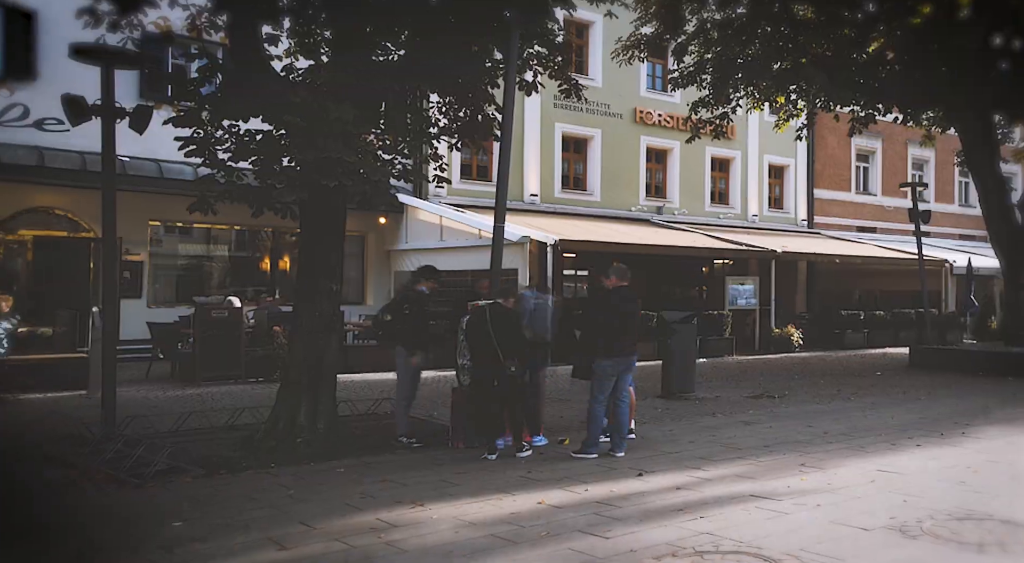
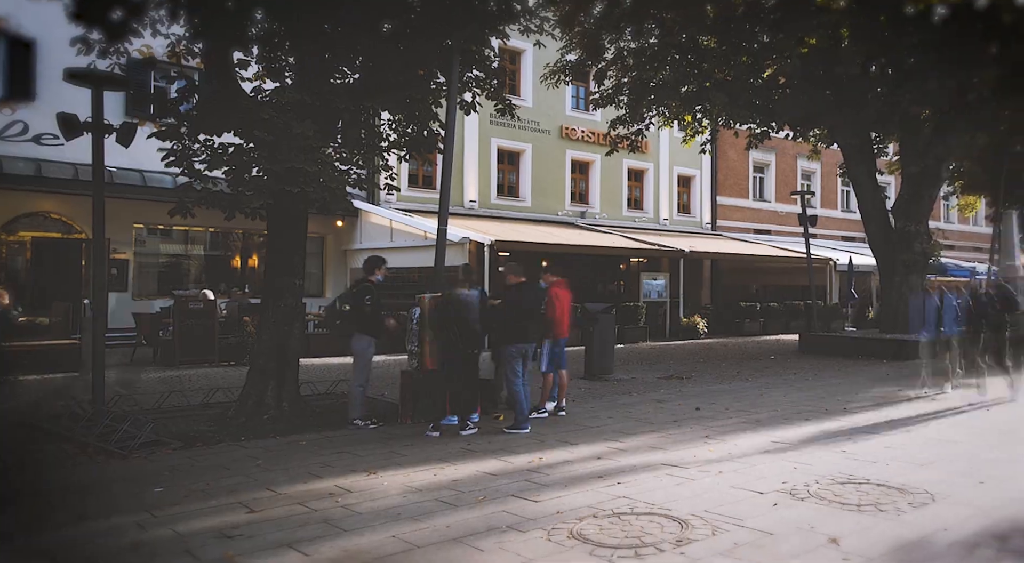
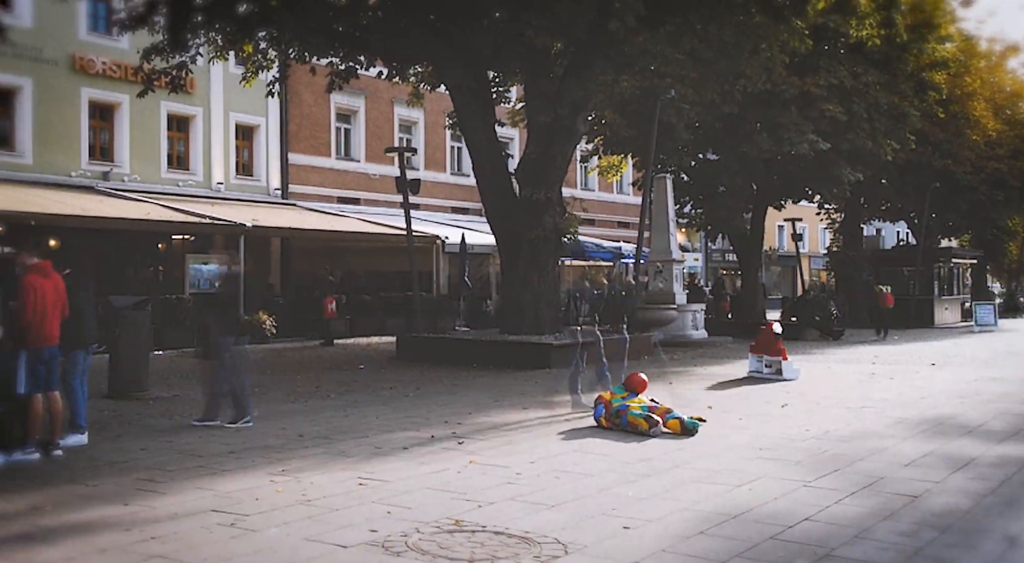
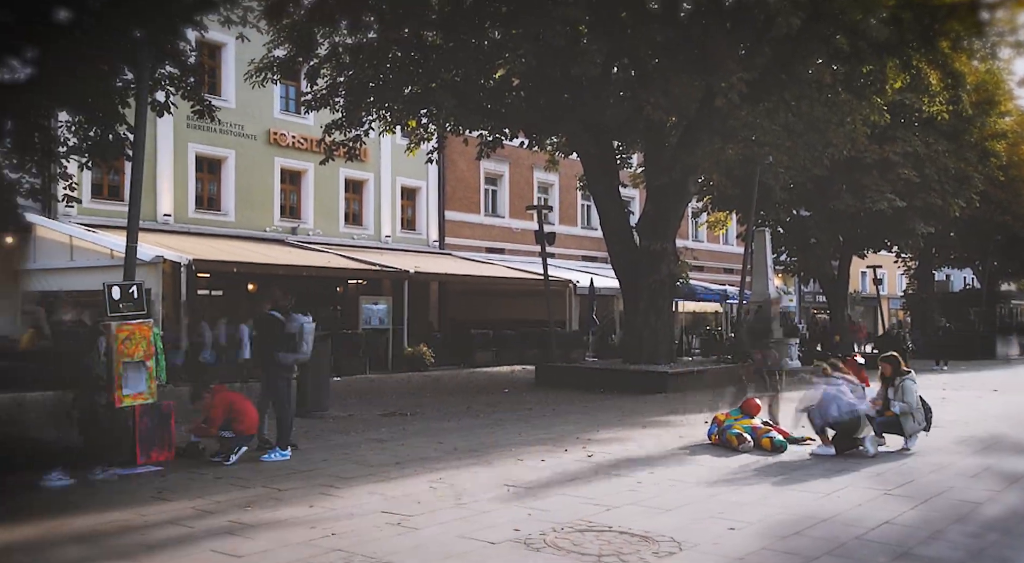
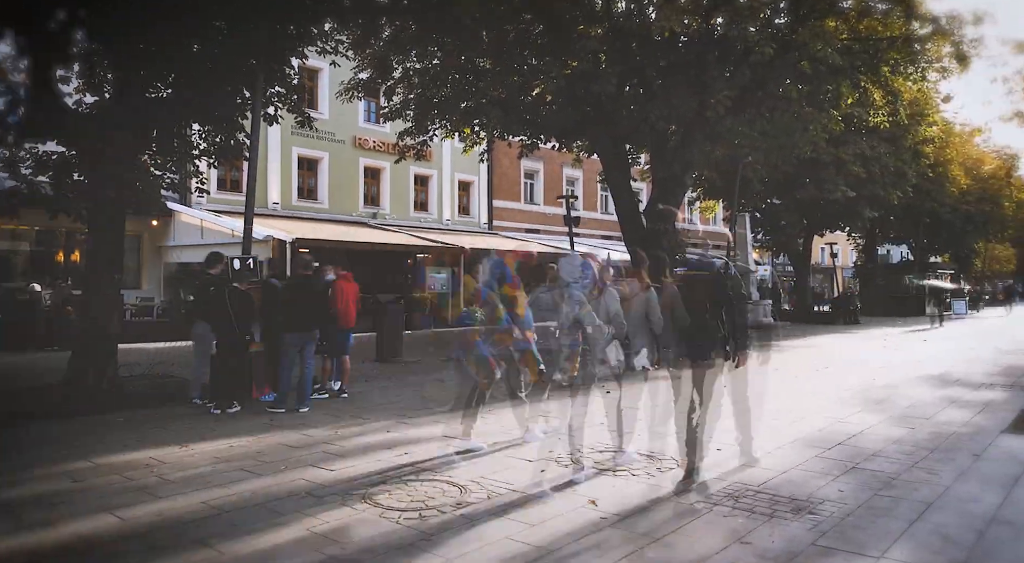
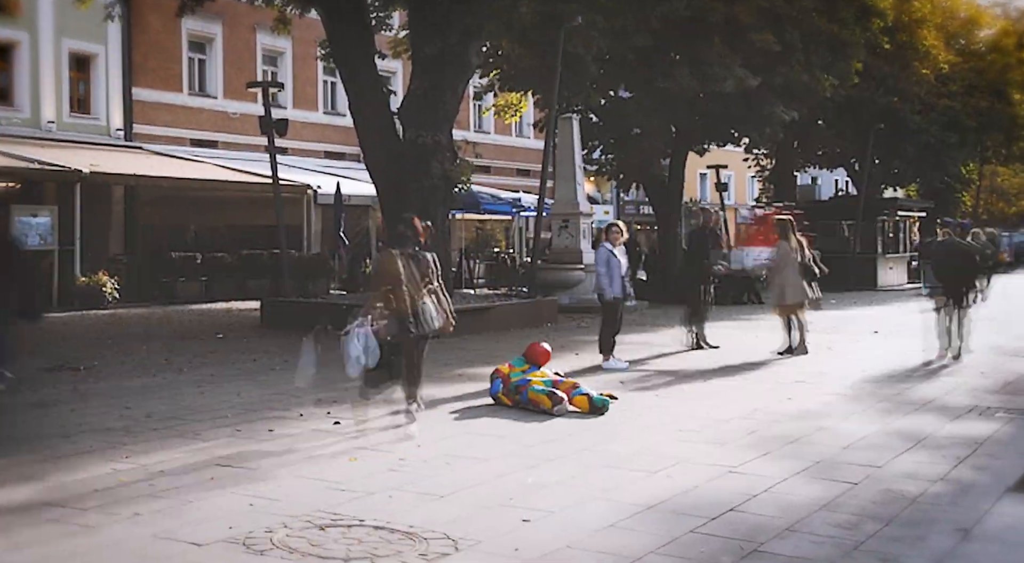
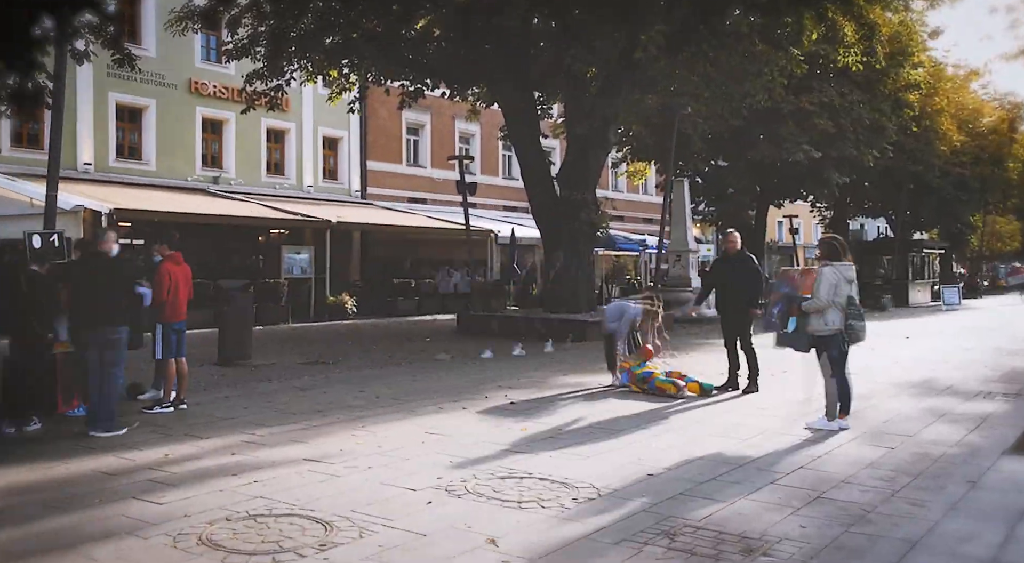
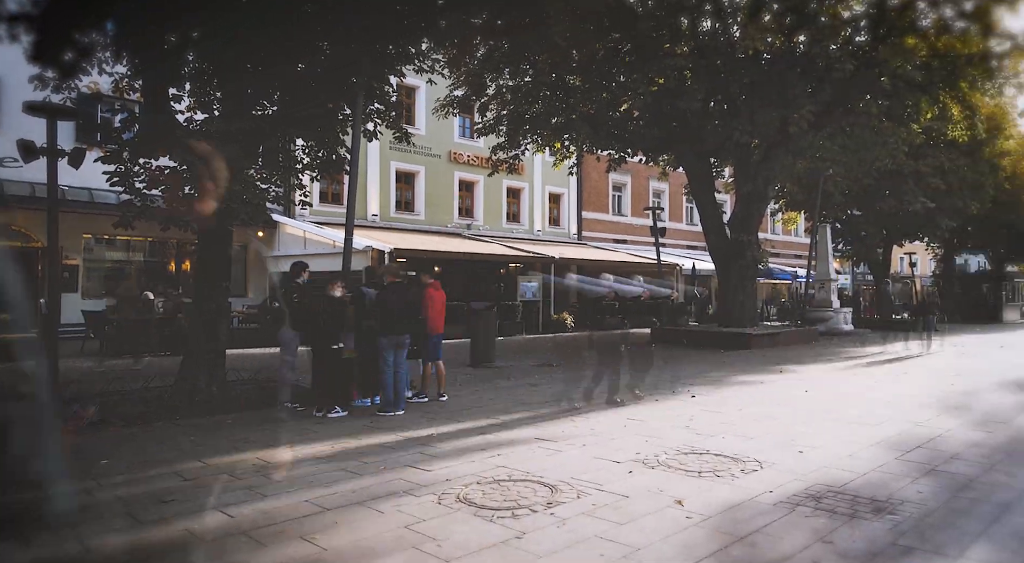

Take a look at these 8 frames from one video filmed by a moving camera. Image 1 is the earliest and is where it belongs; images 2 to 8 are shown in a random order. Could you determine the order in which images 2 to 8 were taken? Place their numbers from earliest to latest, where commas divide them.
2, 8, 5, 7, 6, 3, 4
